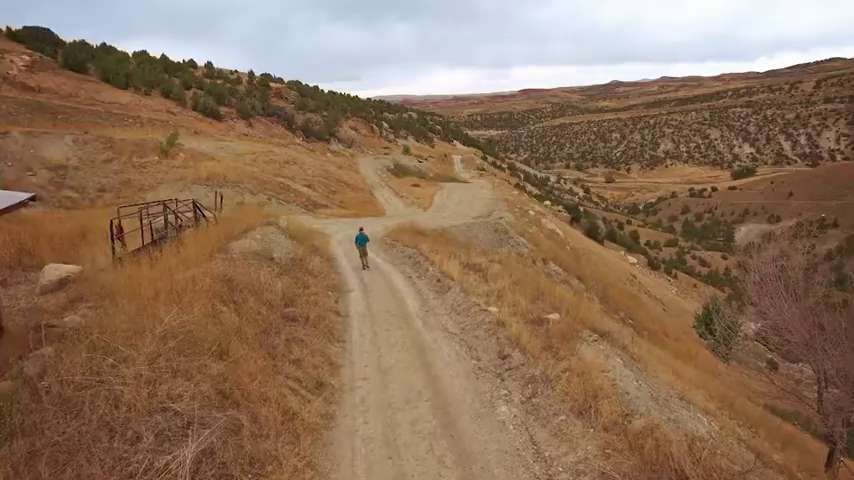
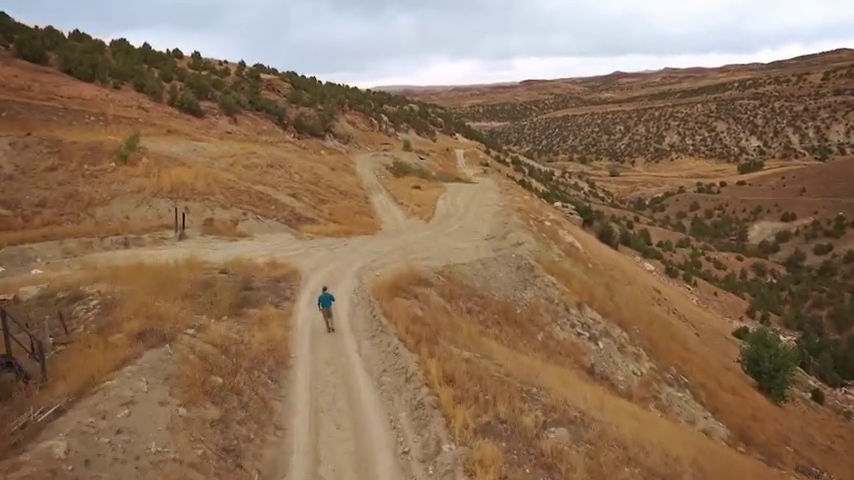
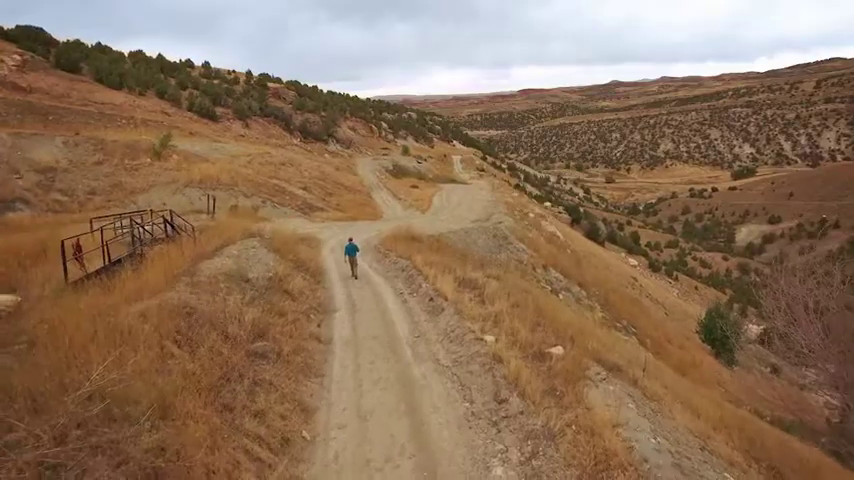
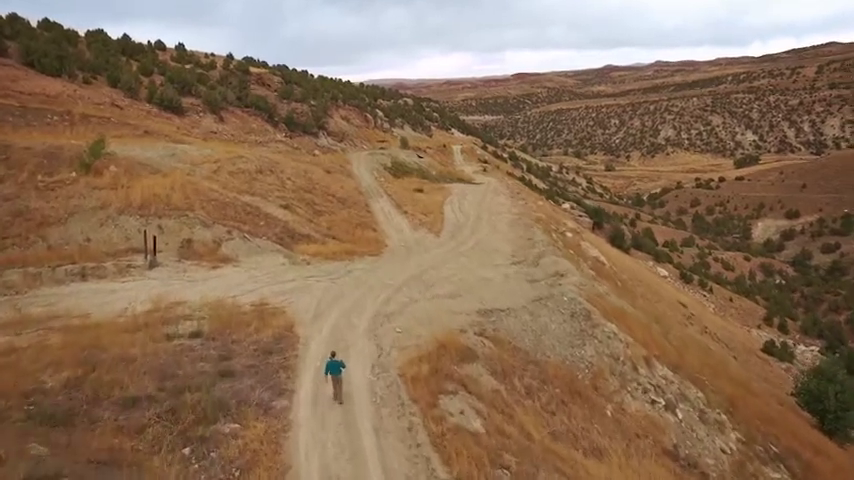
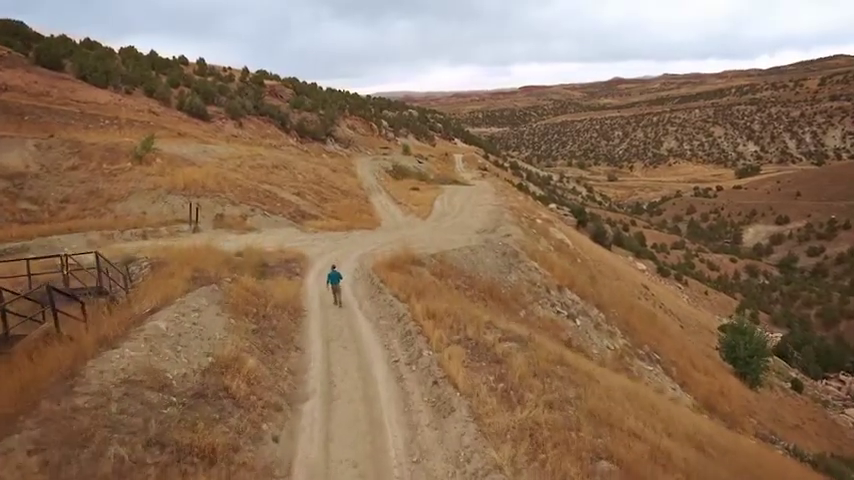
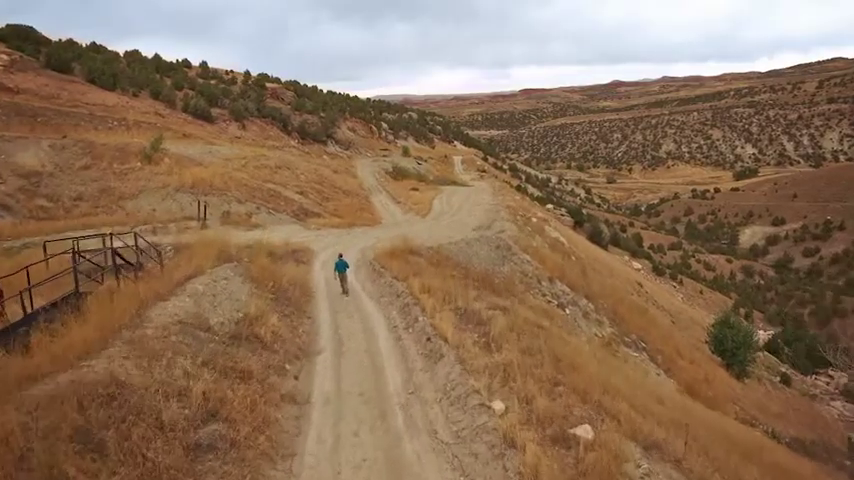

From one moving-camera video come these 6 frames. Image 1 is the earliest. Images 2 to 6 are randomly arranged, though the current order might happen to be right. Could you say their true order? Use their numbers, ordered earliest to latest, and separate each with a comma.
3, 6, 5, 2, 4
